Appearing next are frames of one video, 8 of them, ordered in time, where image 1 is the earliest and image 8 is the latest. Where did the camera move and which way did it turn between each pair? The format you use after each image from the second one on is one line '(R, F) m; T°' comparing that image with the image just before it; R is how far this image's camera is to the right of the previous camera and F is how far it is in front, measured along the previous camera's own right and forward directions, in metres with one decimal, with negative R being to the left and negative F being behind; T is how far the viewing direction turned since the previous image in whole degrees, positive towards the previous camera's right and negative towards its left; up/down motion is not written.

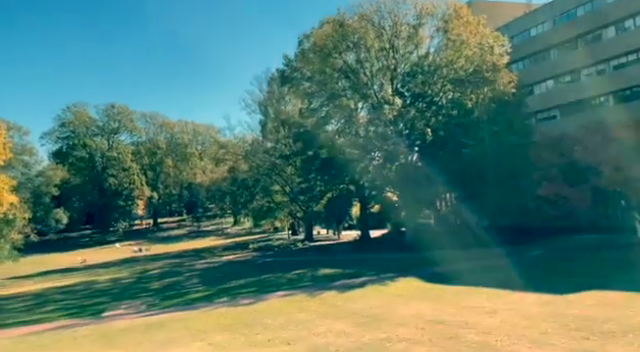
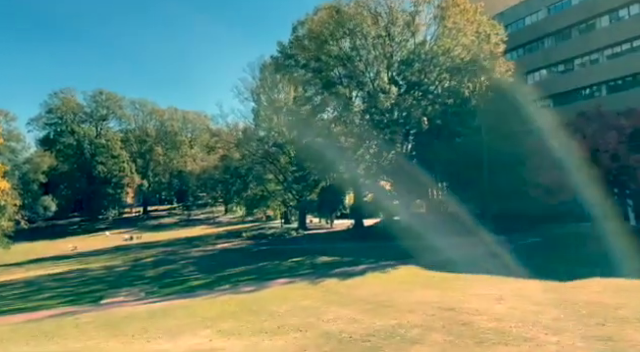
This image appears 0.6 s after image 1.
(-0.5, +0.2) m; +1°
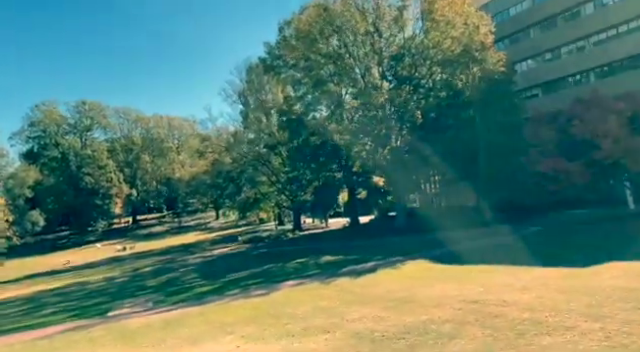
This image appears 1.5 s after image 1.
(-0.7, +0.3) m; +1°
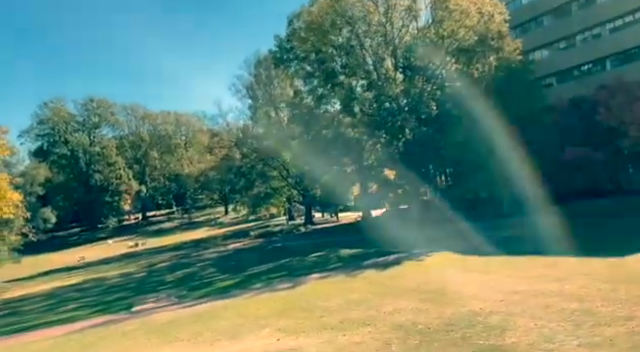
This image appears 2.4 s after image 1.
(-0.6, +0.3) m; -1°
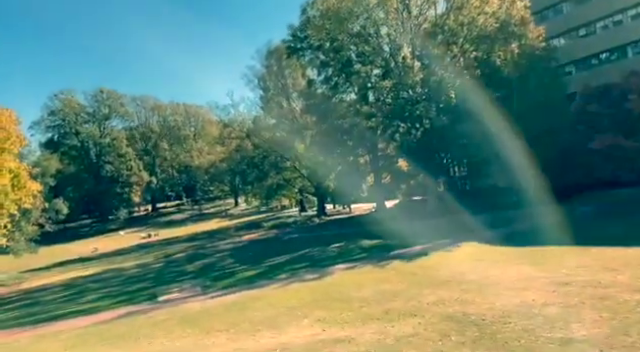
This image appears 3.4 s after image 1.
(-0.7, +0.4) m; -1°
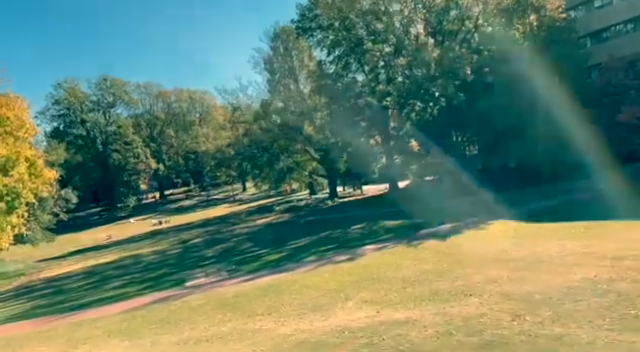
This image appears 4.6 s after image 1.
(-0.8, +0.5) m; 0°
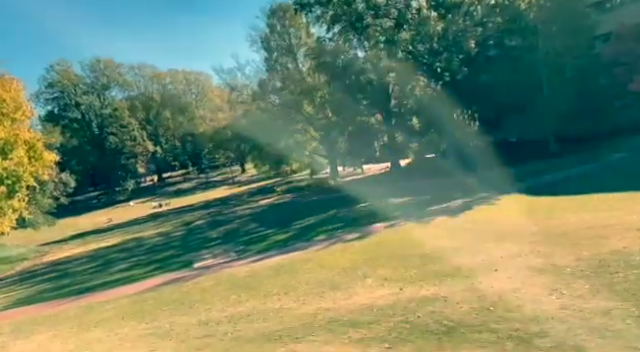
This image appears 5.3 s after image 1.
(-0.4, +0.4) m; 0°
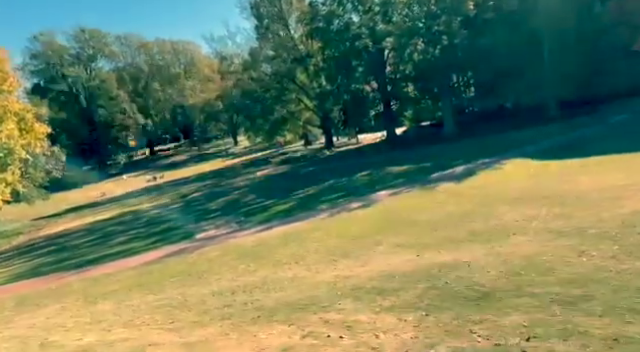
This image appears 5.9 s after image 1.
(-0.3, +0.4) m; +1°
